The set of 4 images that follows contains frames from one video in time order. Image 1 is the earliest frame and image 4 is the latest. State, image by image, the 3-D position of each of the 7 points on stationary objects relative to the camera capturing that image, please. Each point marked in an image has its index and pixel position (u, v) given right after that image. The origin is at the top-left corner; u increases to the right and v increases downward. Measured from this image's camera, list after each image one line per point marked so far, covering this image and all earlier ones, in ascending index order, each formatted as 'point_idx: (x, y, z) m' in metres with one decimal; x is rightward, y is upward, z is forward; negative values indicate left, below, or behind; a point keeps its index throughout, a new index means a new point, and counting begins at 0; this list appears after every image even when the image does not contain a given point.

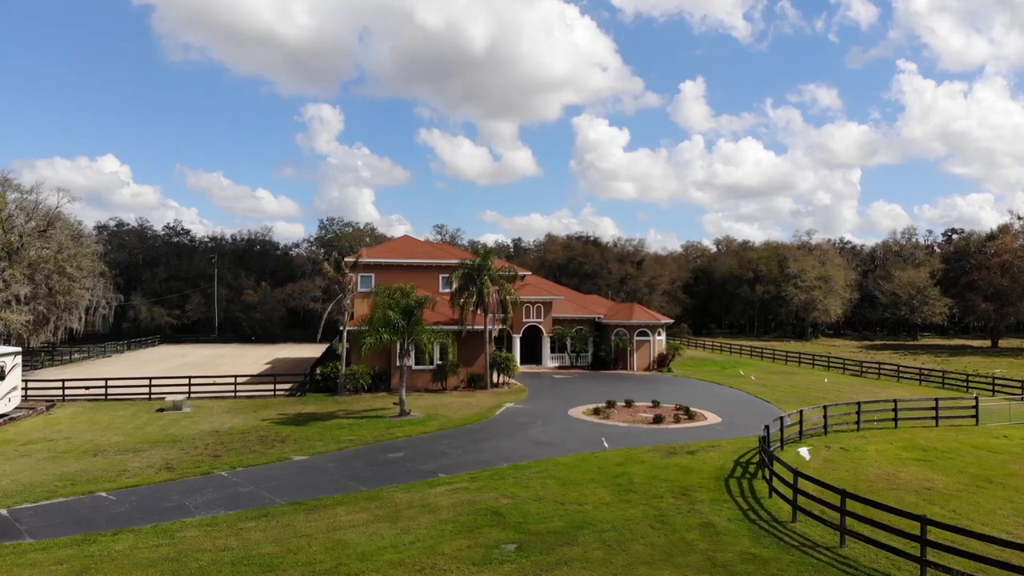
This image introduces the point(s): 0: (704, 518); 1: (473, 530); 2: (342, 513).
0: (+3.0, -3.6, +12.6) m
1: (-0.6, -3.6, +12.0) m
2: (-2.7, -3.6, +12.9) m
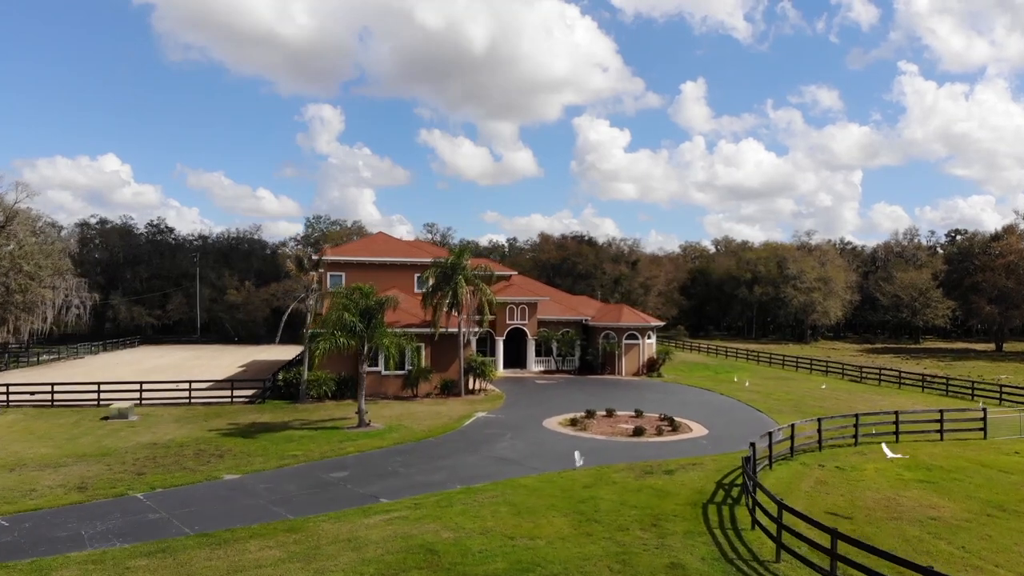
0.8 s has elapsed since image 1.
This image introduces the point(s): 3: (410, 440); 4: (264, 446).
0: (+2.1, -3.6, +10.7) m
1: (-1.4, -3.6, +10.1) m
2: (-3.6, -3.6, +11.1) m
3: (-2.5, -3.7, +19.7) m
4: (-5.8, -3.7, +19.0) m
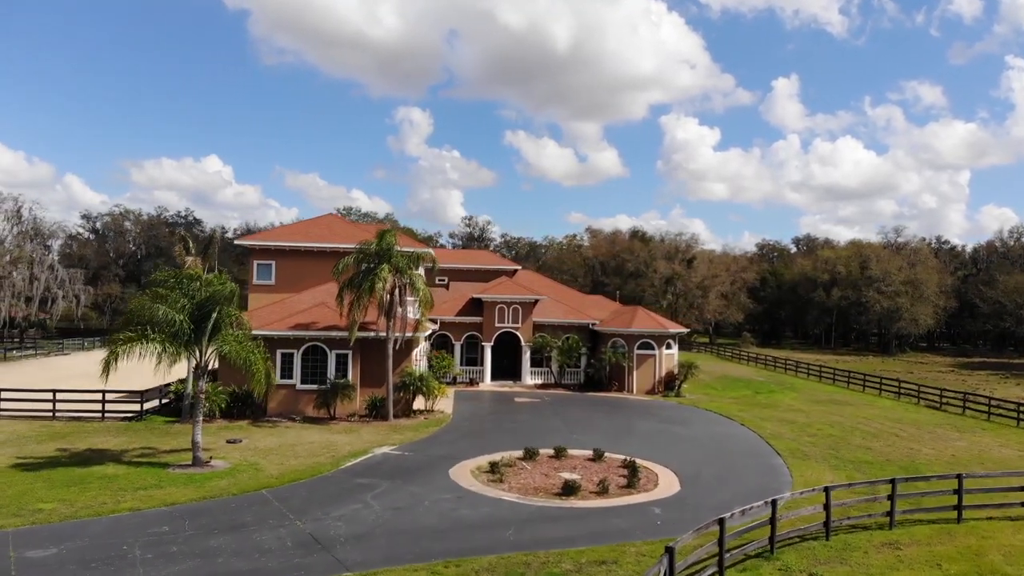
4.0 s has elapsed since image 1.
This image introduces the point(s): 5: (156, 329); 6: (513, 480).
0: (-1.1, -3.4, +4.6) m
1: (-4.7, -3.4, +4.4) m
2: (-6.7, -3.4, +5.6) m
3: (-4.8, -3.5, +14.1) m
4: (-8.2, -3.5, +13.7) m
5: (-6.6, -0.8, +15.1) m
6: (0.0, -3.6, +15.2) m
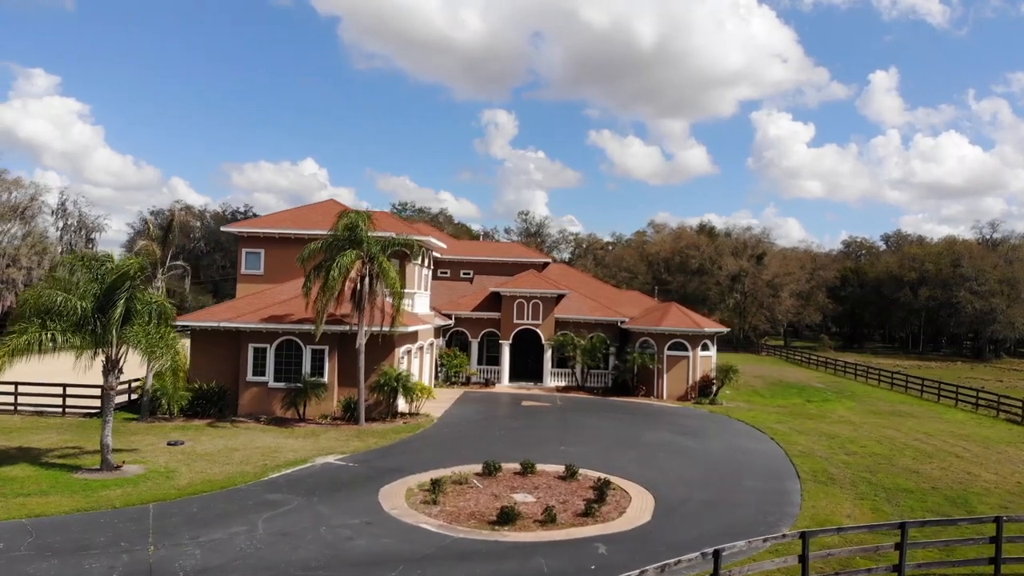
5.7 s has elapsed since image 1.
0: (-3.1, -3.2, +2.4) m
1: (-6.8, -3.1, +2.6) m
2: (-8.7, -3.1, +4.0) m
3: (-5.8, -3.2, +12.2) m
4: (-9.2, -3.2, +12.2) m
5: (-7.5, -0.5, +13.4) m
6: (-1.0, -3.4, +12.9) m
